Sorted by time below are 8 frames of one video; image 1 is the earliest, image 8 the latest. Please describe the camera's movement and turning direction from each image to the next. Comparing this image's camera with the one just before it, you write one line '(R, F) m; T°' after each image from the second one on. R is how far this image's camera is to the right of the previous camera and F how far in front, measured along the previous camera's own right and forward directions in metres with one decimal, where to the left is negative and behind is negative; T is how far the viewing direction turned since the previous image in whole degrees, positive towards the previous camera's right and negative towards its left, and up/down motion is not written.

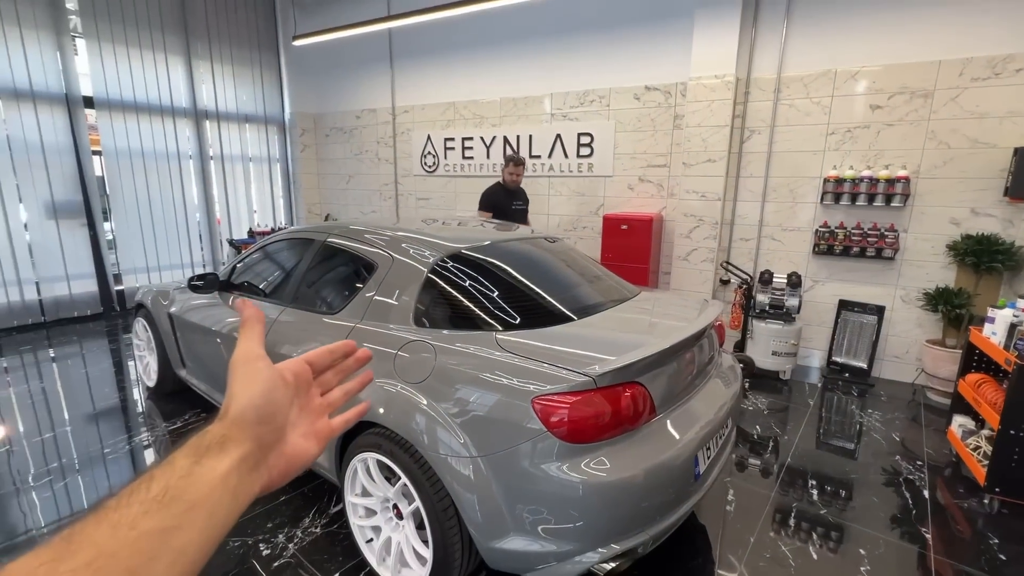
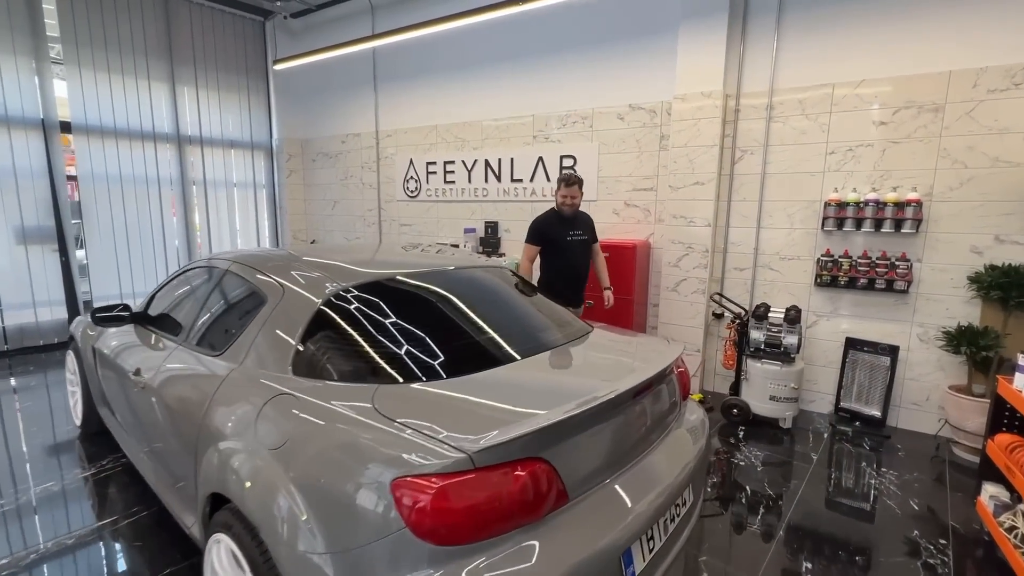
(+0.3, +0.3) m; -2°
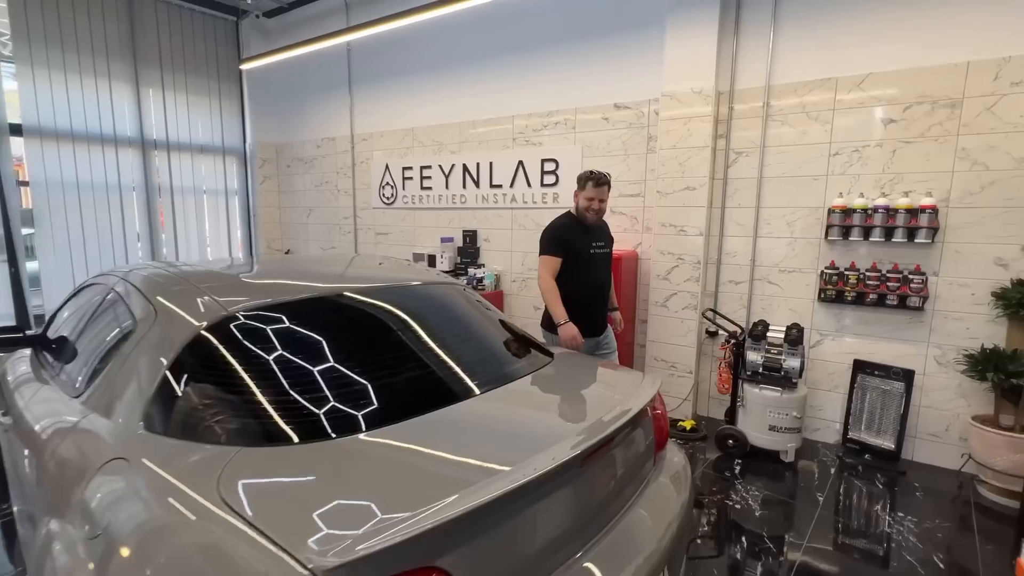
(+0.2, +0.3) m; 0°
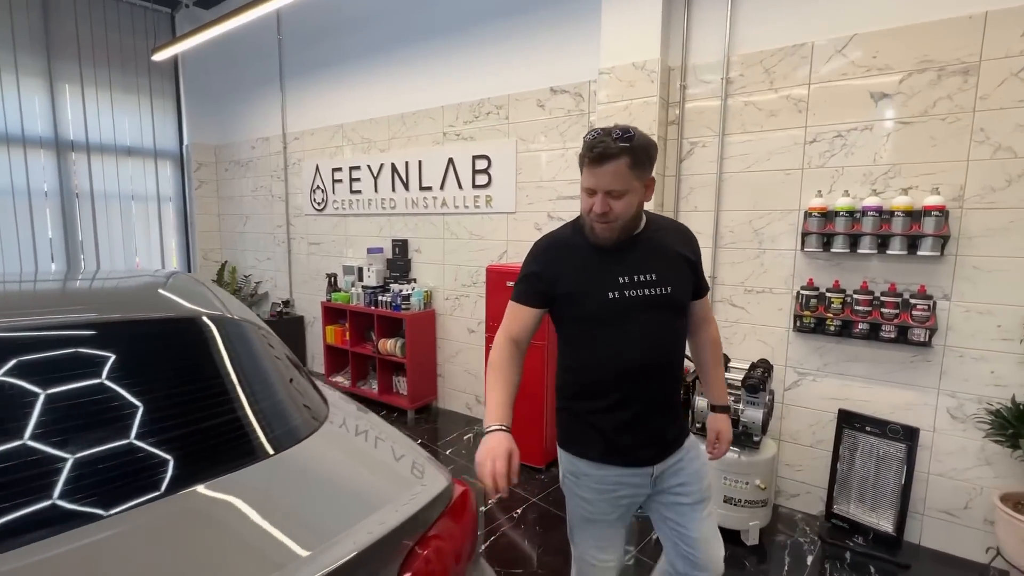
(+0.6, +0.6) m; -2°
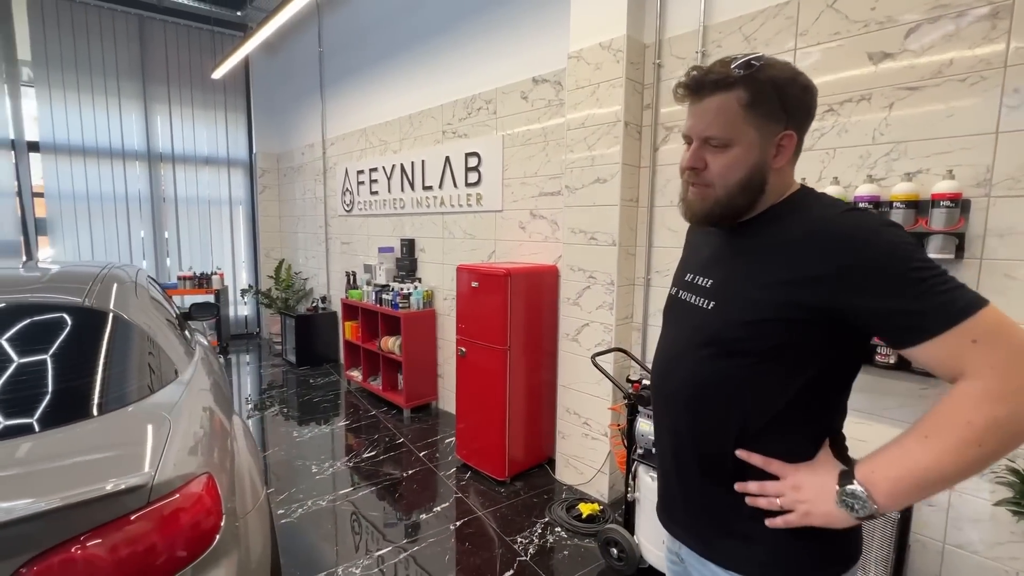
(+0.7, +0.2) m; -12°
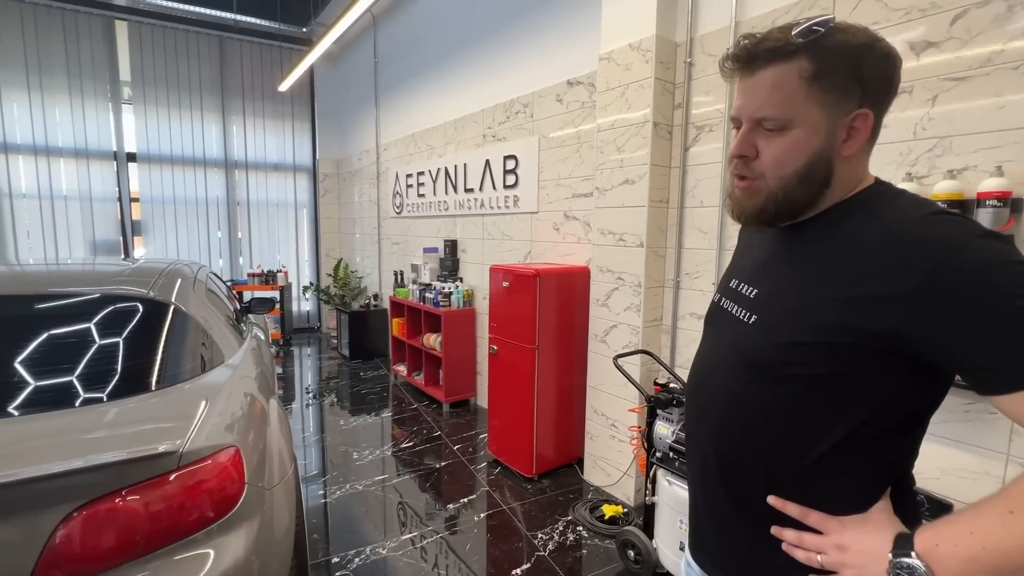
(+0.2, 0.0) m; -7°
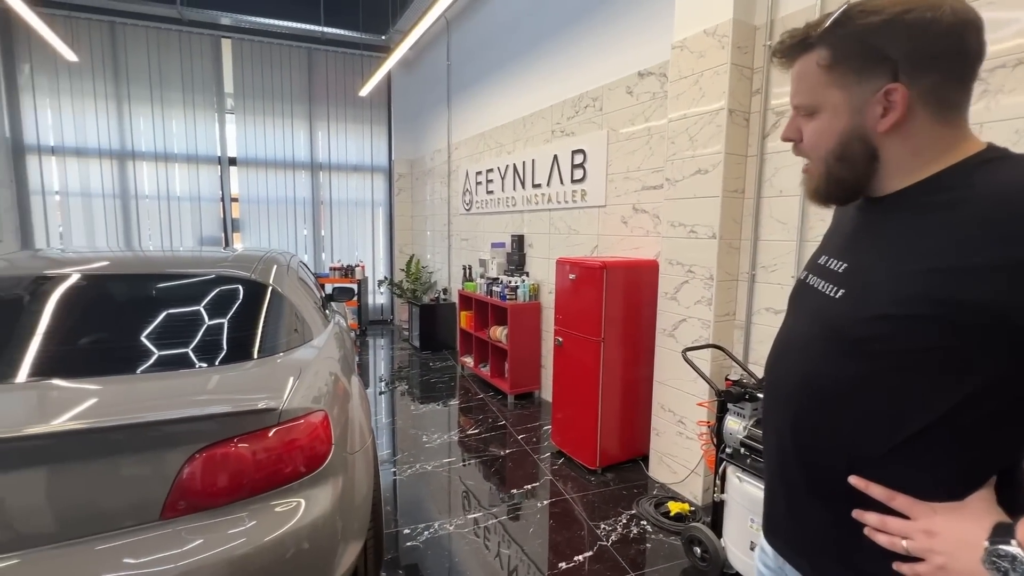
(0.0, 0.0) m; -8°
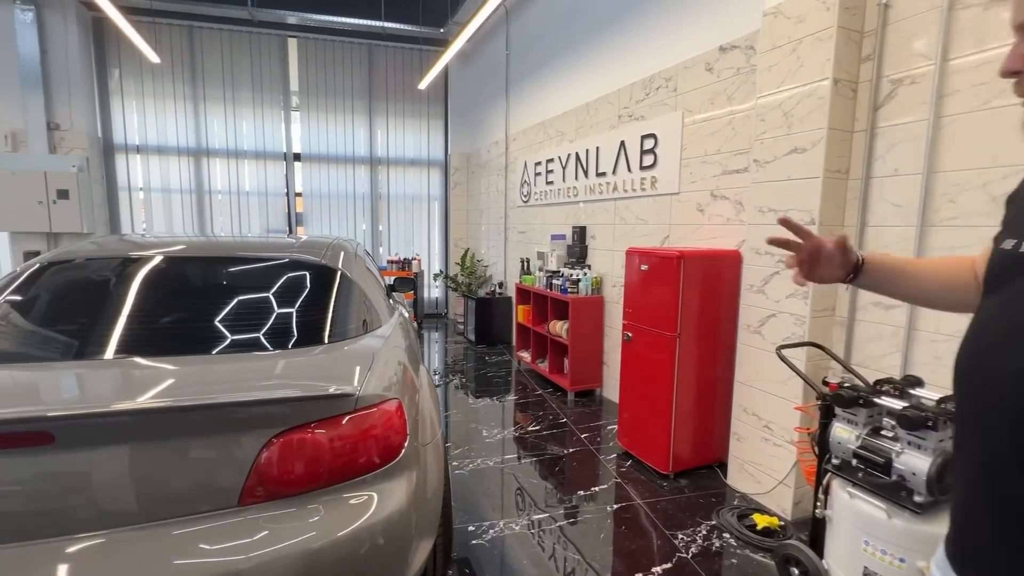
(-0.1, +0.1) m; -6°
